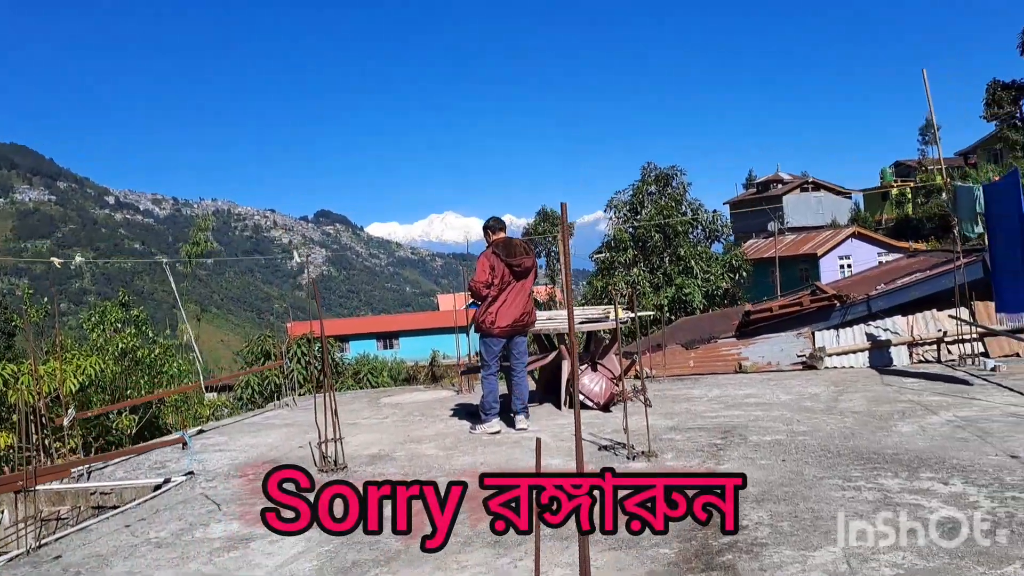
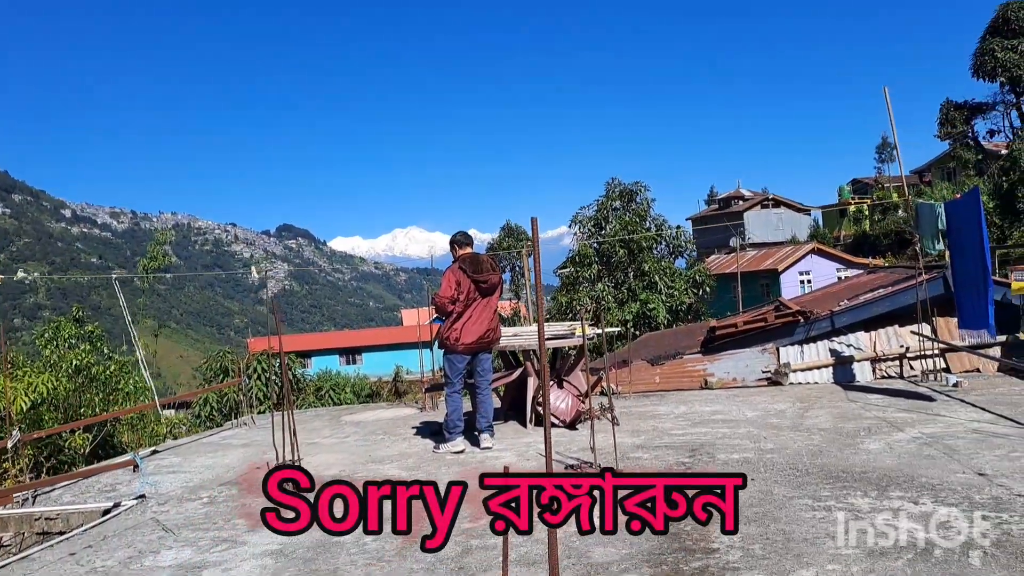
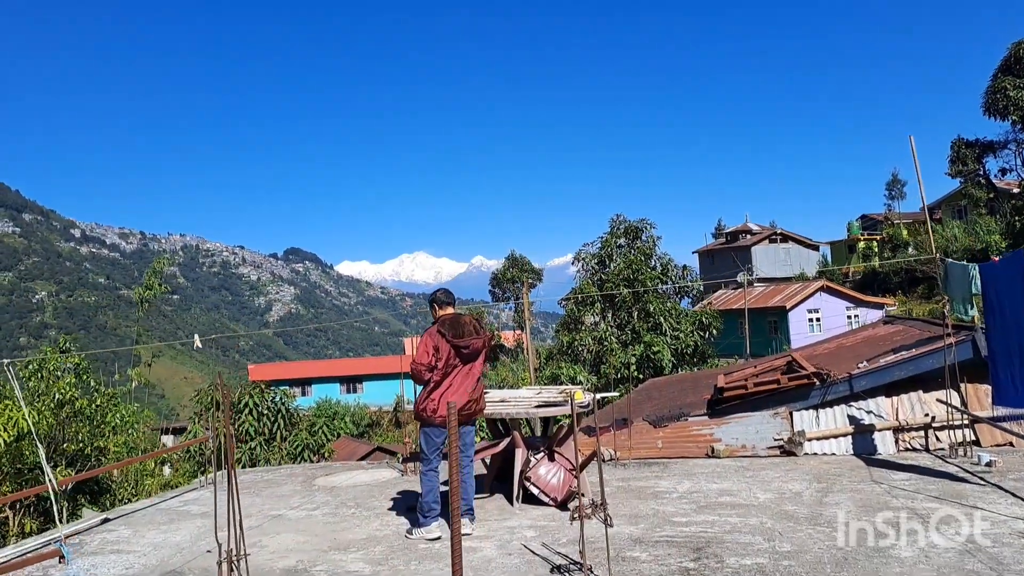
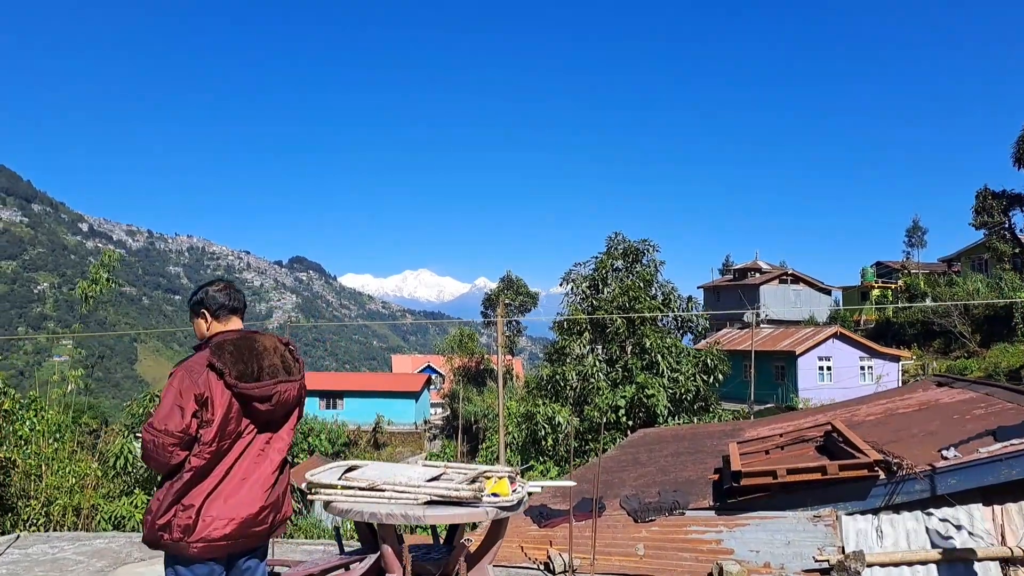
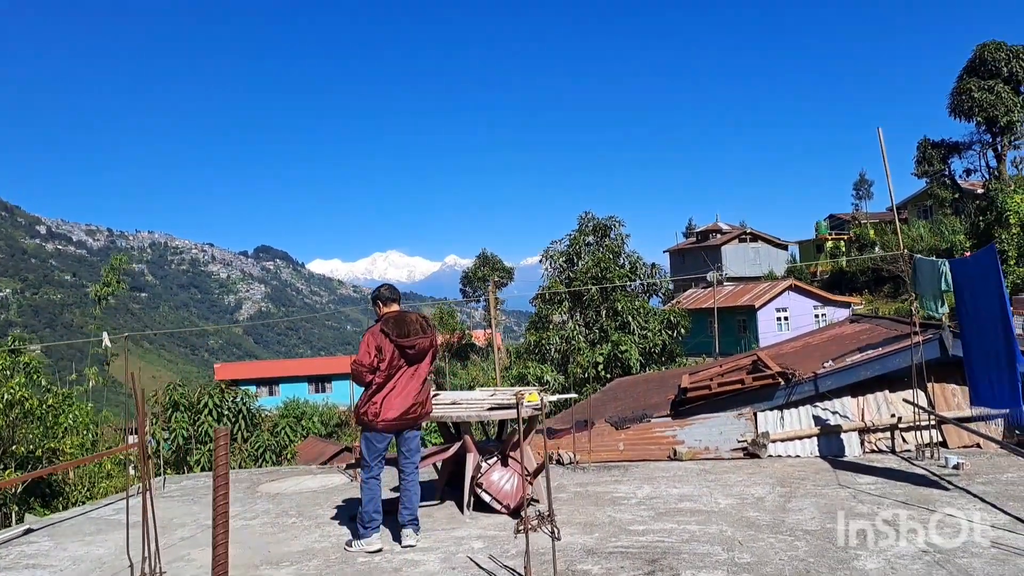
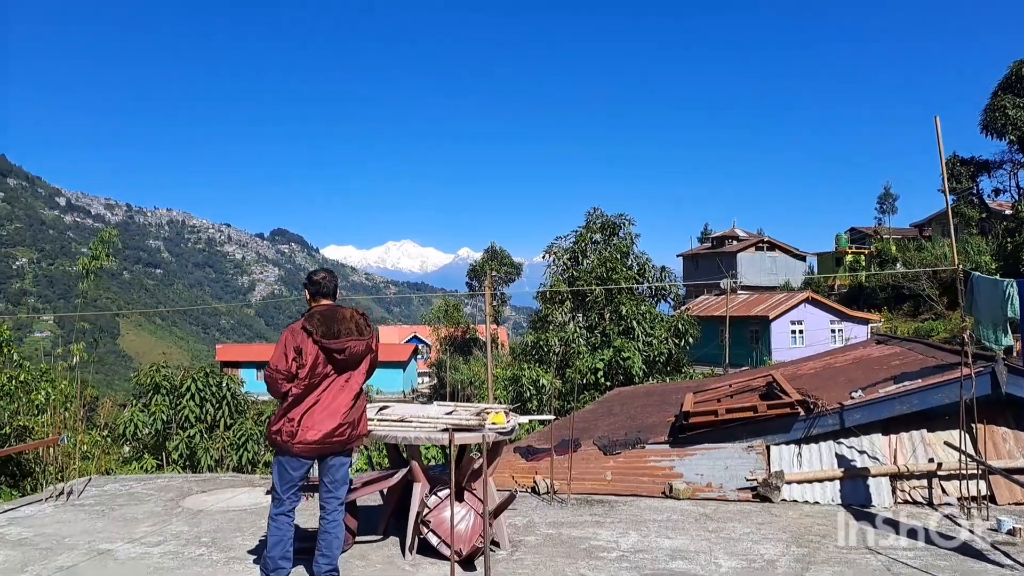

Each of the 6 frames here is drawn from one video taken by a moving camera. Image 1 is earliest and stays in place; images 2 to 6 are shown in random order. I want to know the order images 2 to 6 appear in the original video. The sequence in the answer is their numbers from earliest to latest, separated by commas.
2, 3, 5, 6, 4
